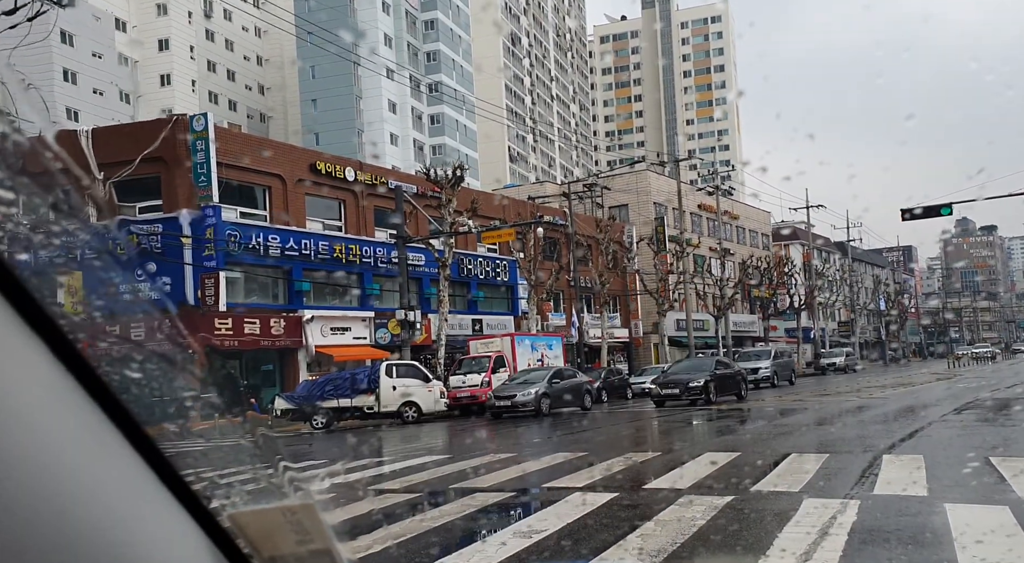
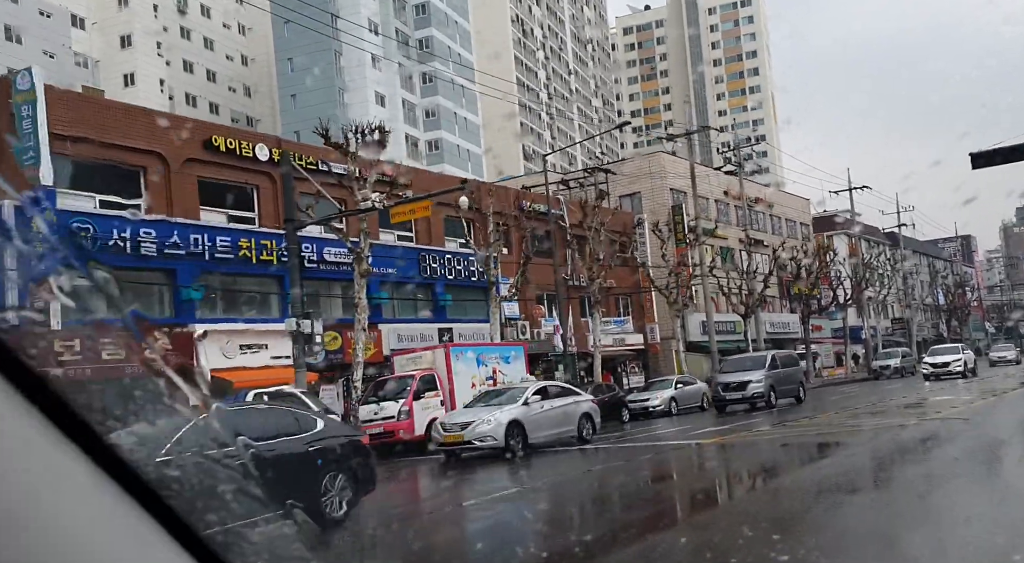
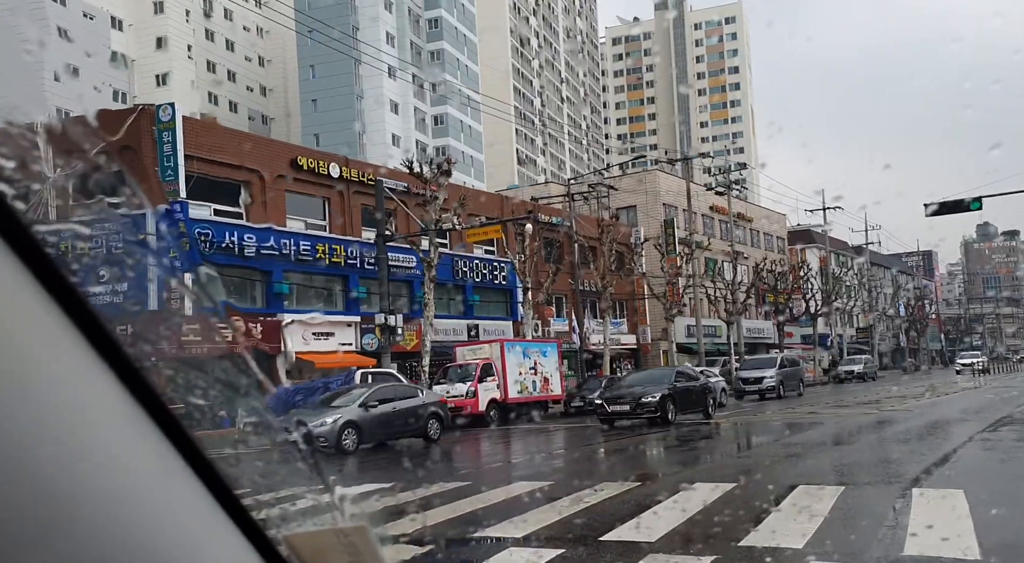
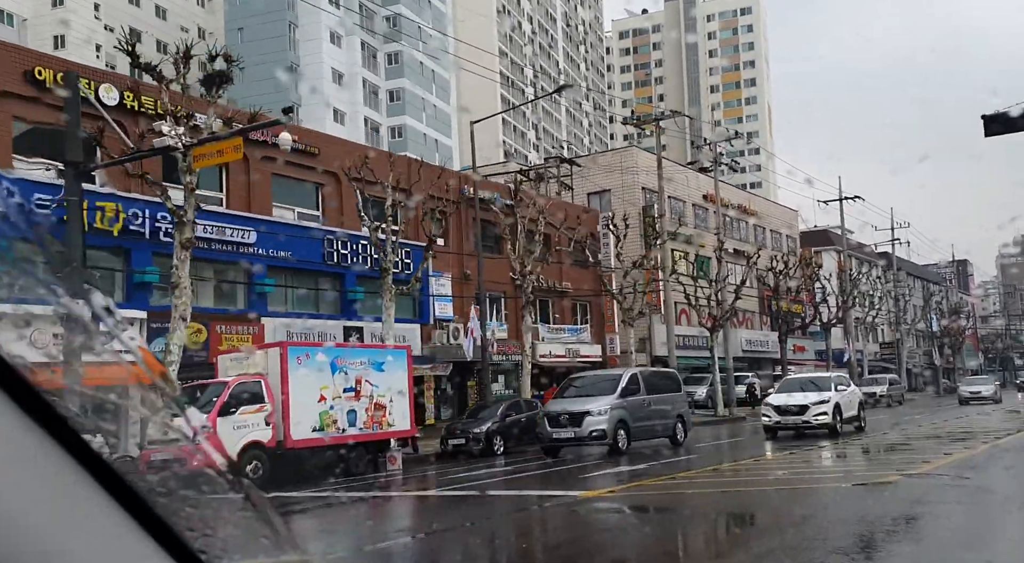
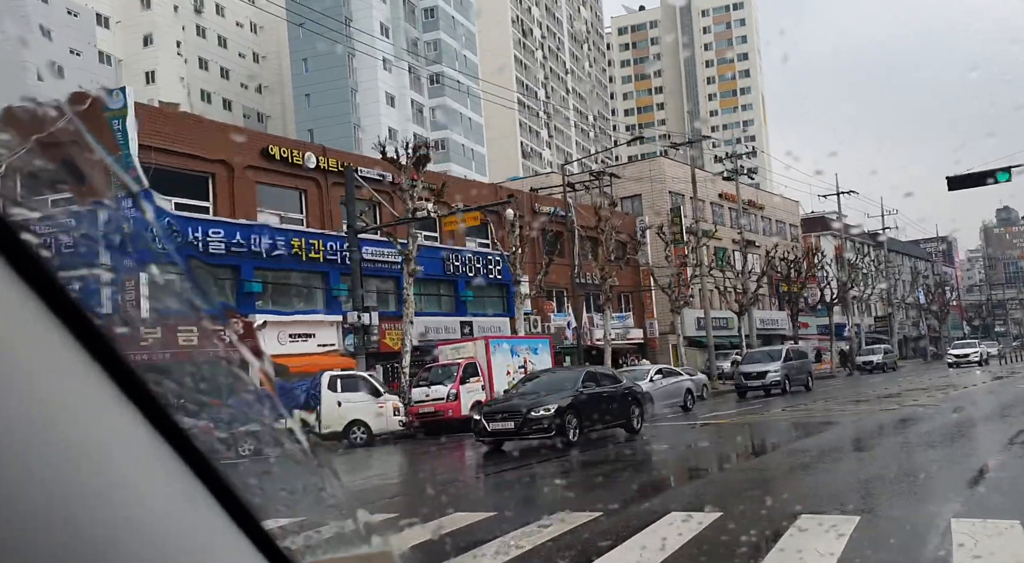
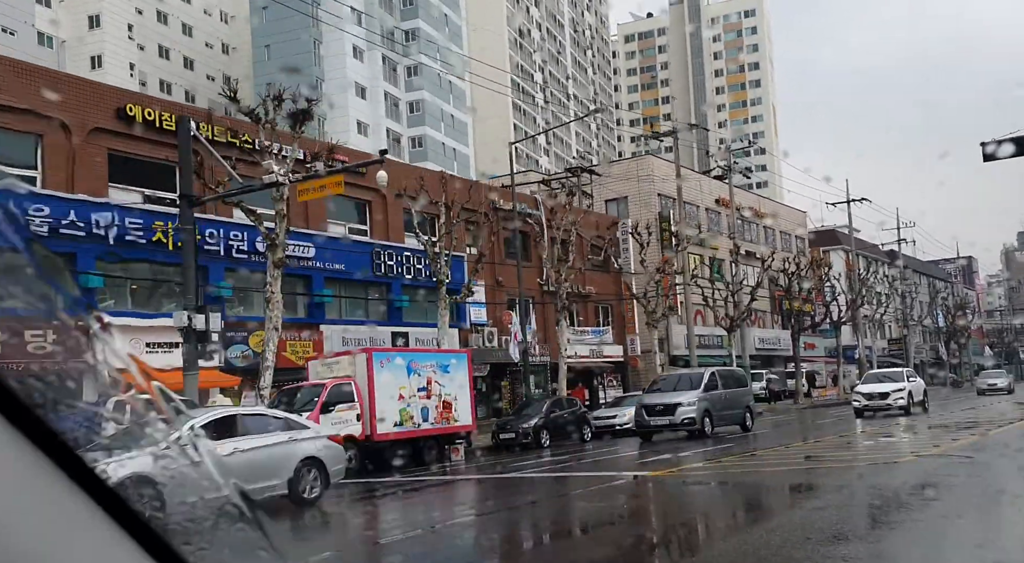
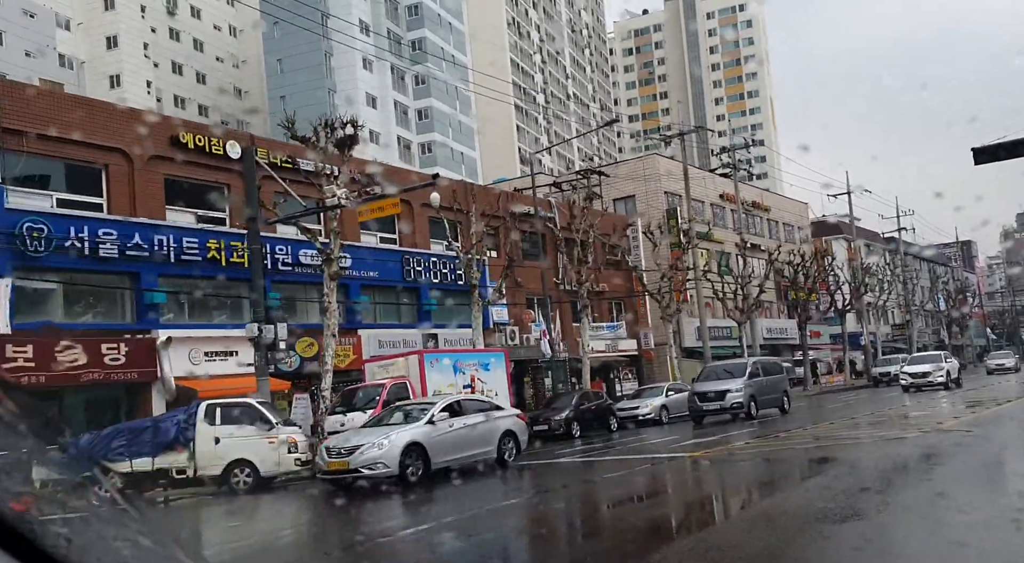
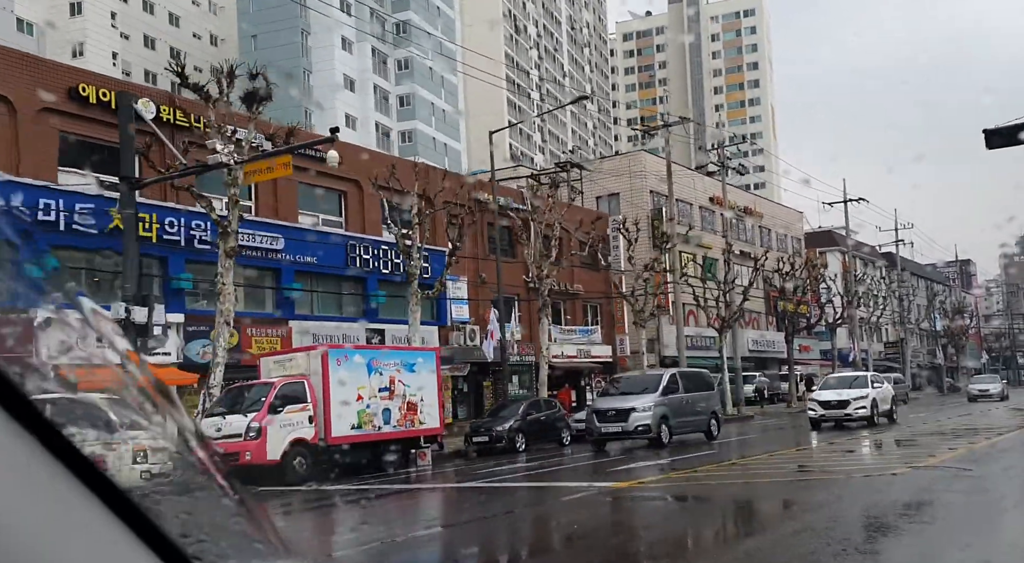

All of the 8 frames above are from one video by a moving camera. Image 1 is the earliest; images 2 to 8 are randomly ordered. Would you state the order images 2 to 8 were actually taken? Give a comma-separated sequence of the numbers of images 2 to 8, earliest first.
3, 5, 2, 7, 6, 8, 4
